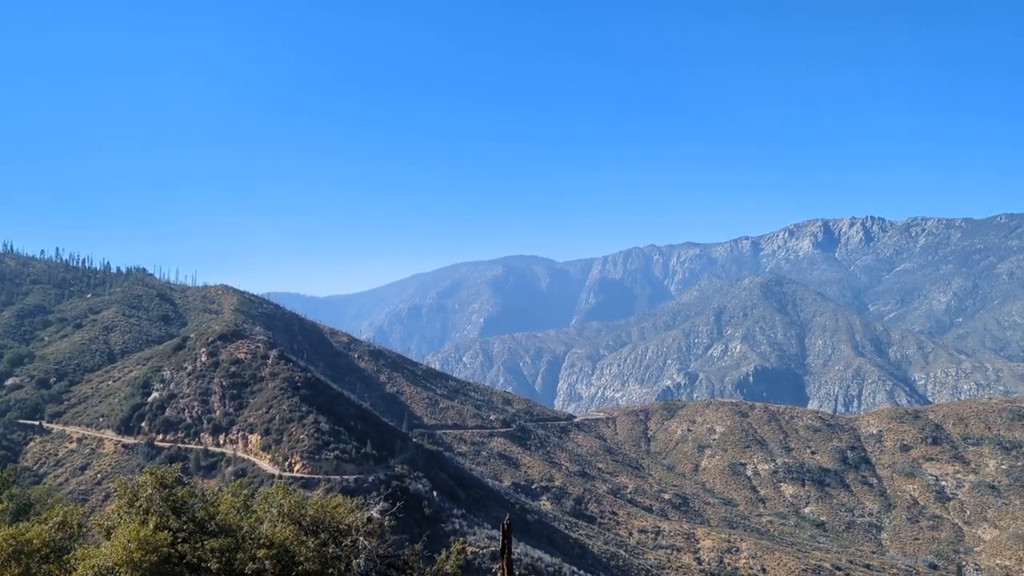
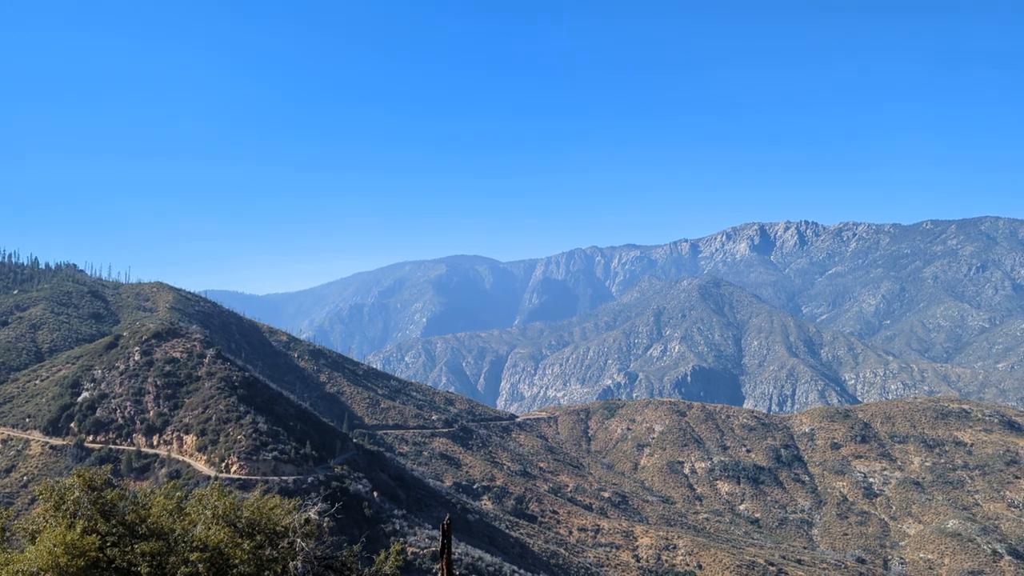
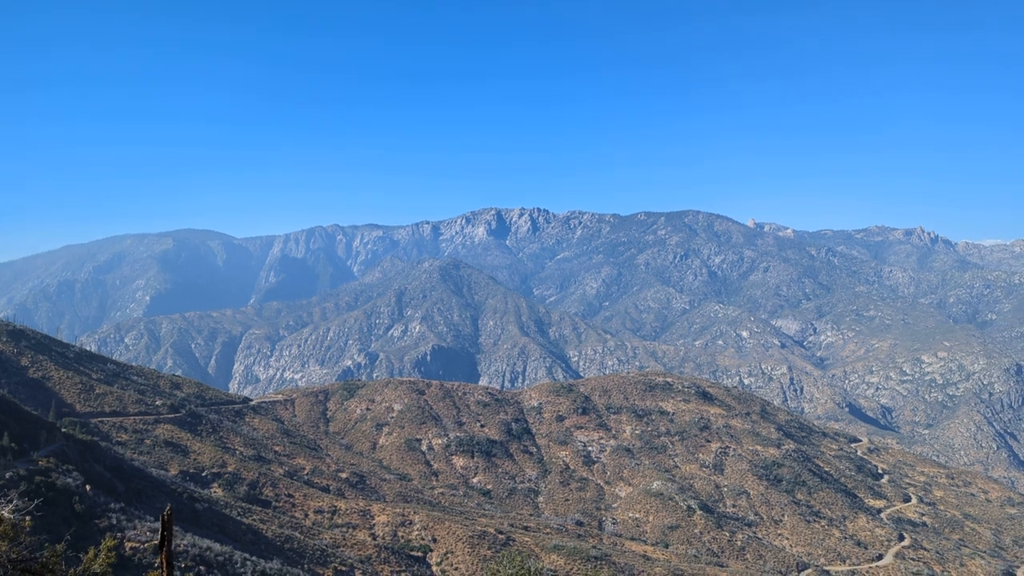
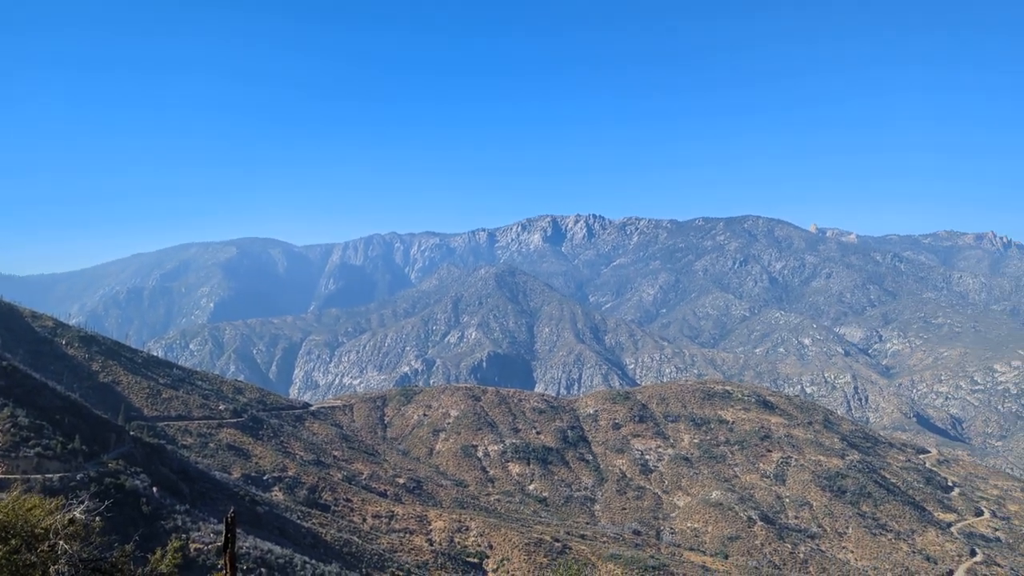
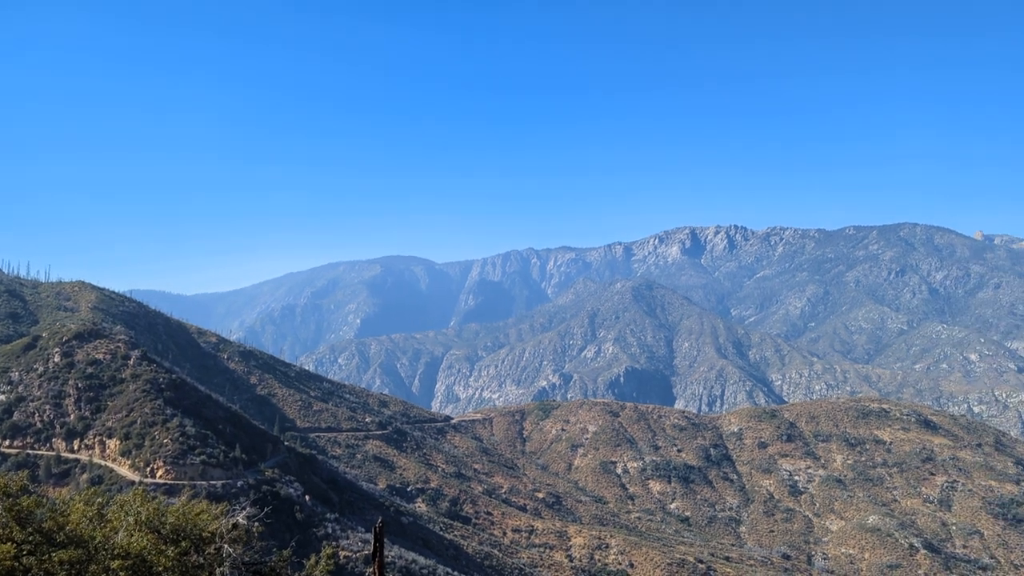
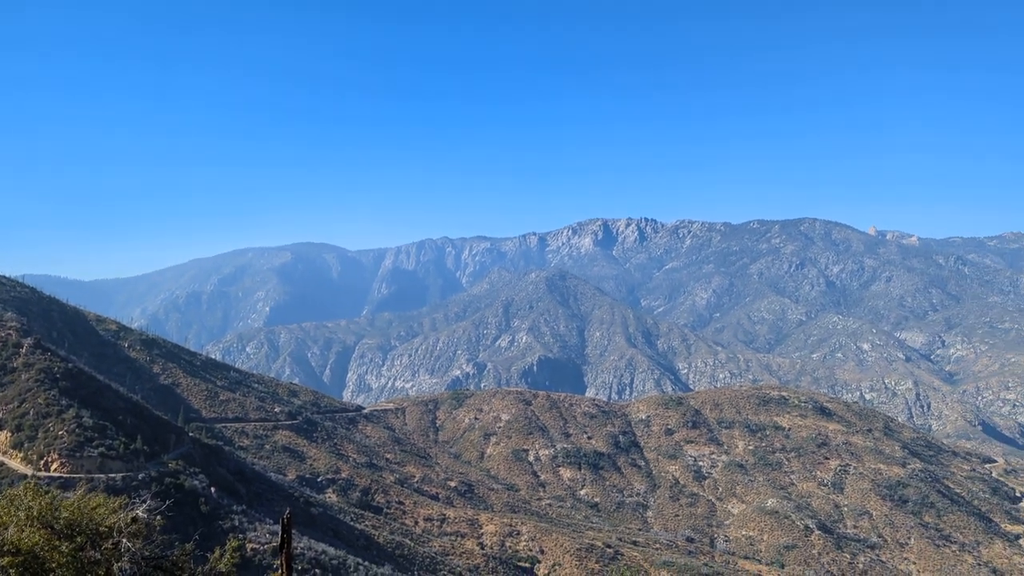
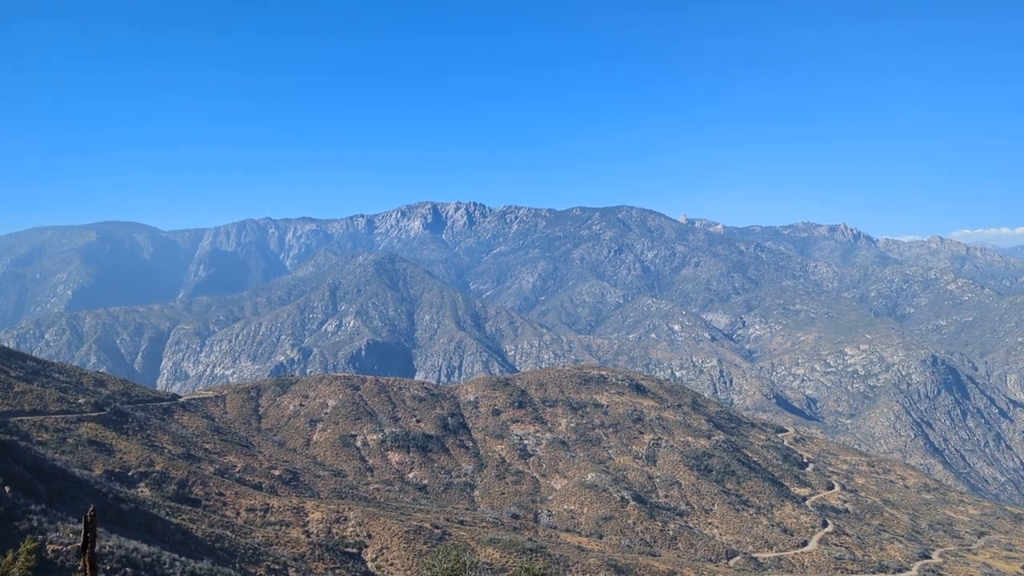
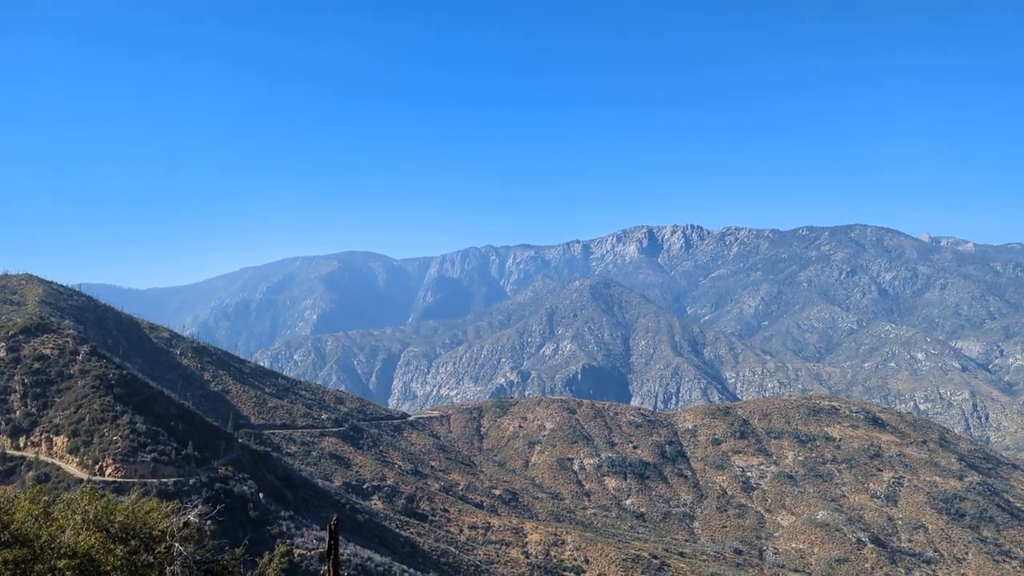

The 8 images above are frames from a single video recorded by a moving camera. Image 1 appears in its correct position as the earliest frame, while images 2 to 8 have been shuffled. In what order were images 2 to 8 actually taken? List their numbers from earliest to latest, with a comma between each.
2, 5, 8, 6, 4, 3, 7
